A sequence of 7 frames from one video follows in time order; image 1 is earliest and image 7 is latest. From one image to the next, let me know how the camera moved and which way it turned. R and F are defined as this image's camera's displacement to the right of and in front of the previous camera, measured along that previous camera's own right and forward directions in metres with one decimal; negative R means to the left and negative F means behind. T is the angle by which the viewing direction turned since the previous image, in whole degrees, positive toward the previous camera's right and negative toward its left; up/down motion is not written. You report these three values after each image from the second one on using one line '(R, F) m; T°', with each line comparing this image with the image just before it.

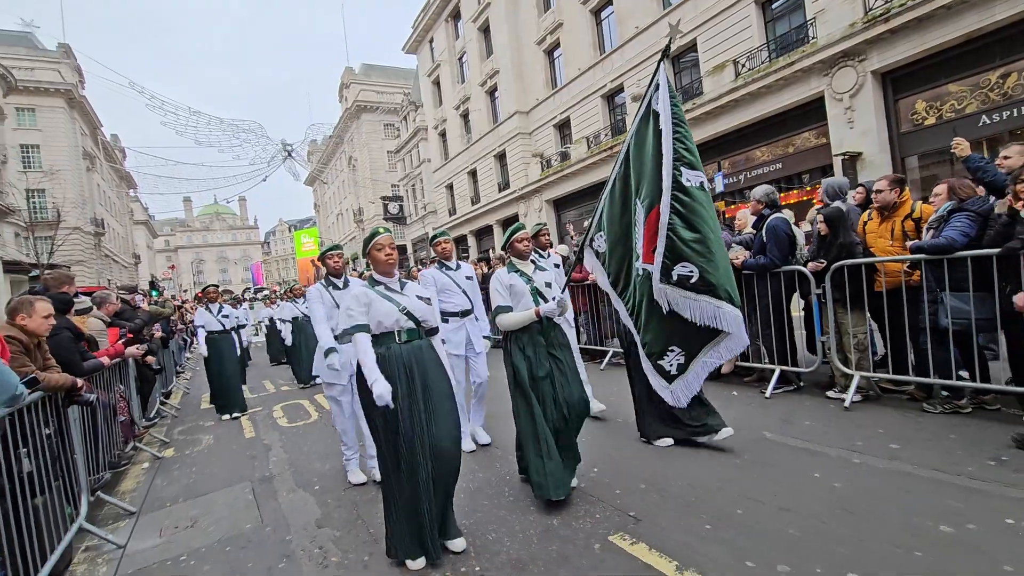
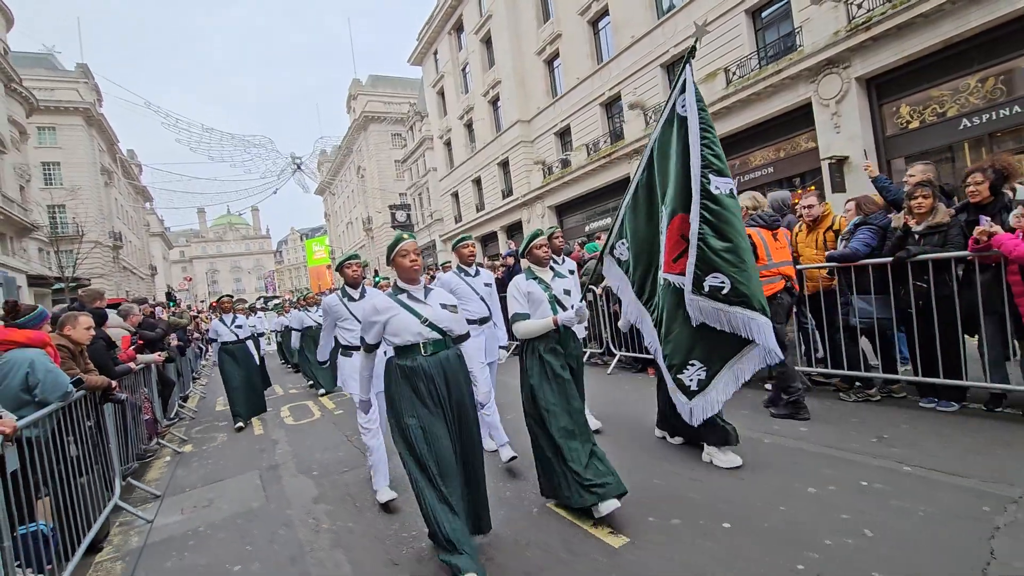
(+0.4, -0.7) m; -1°
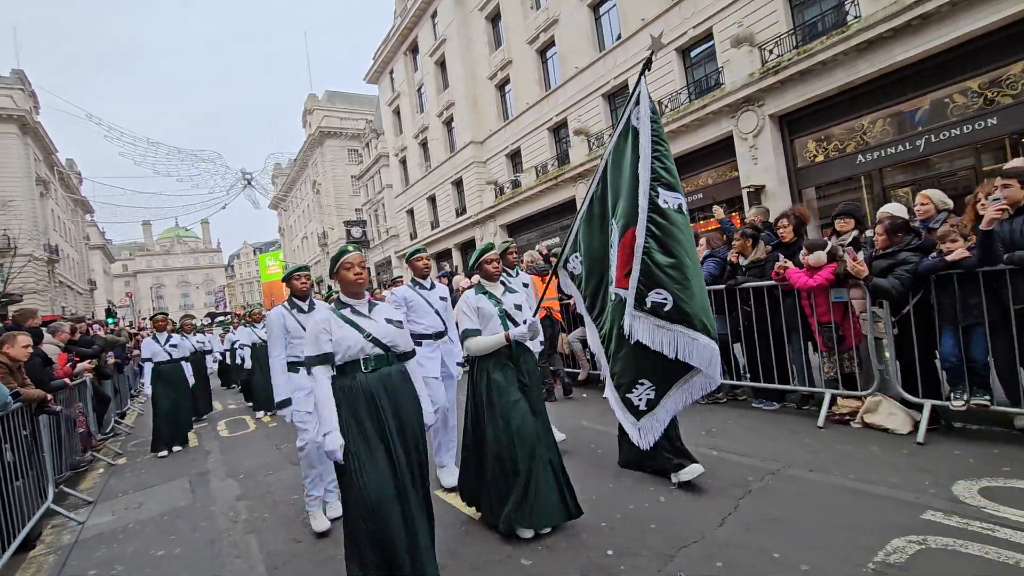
(+0.6, -0.8) m; +4°
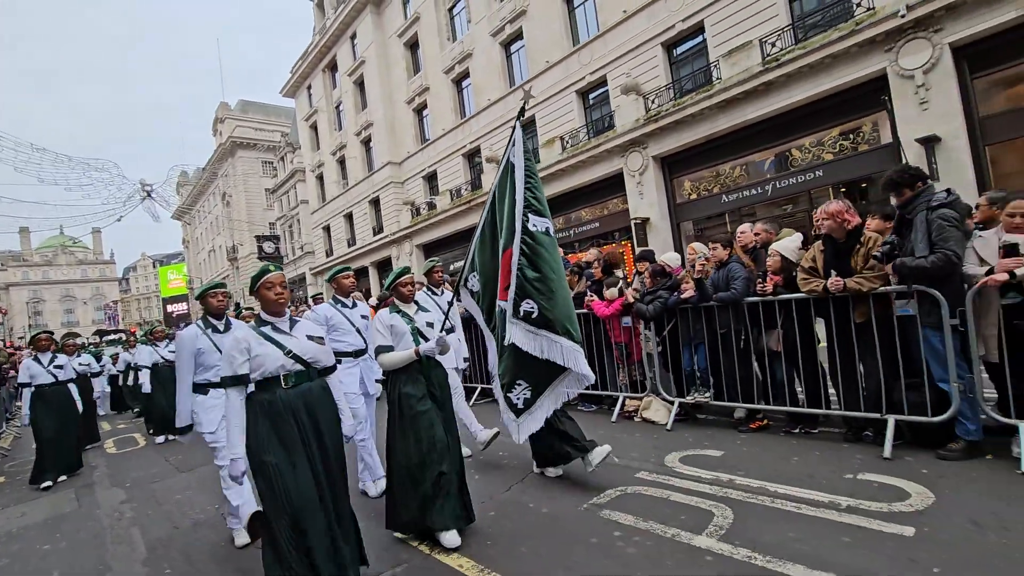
(+0.7, -1.2) m; +8°
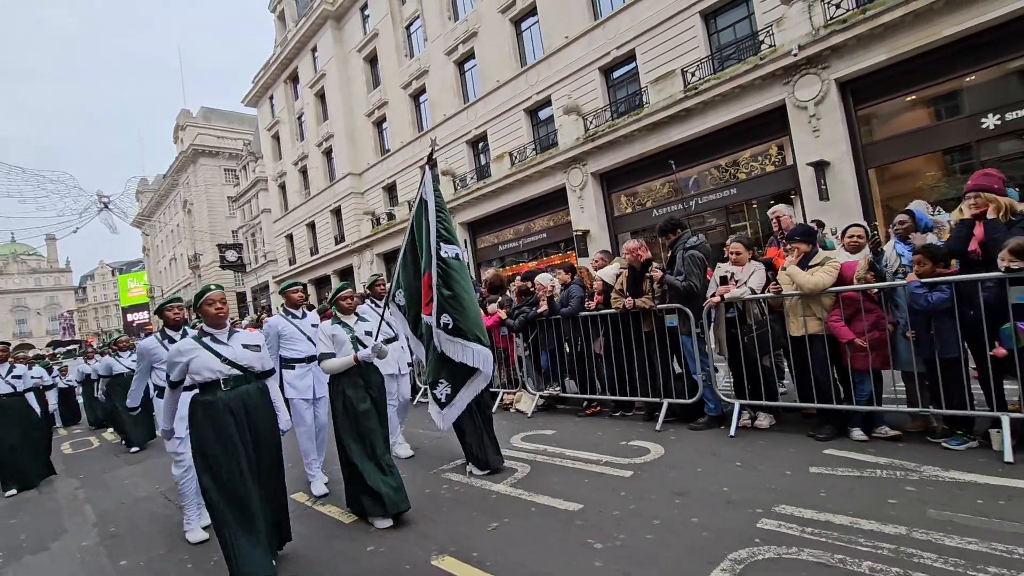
(+1.1, -1.4) m; +3°
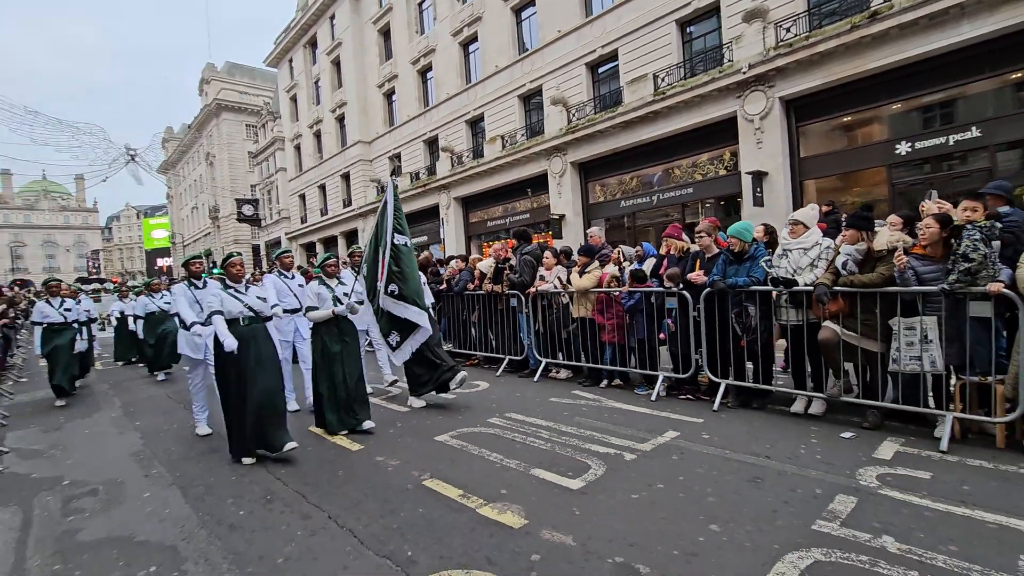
(+1.9, -2.4) m; -2°
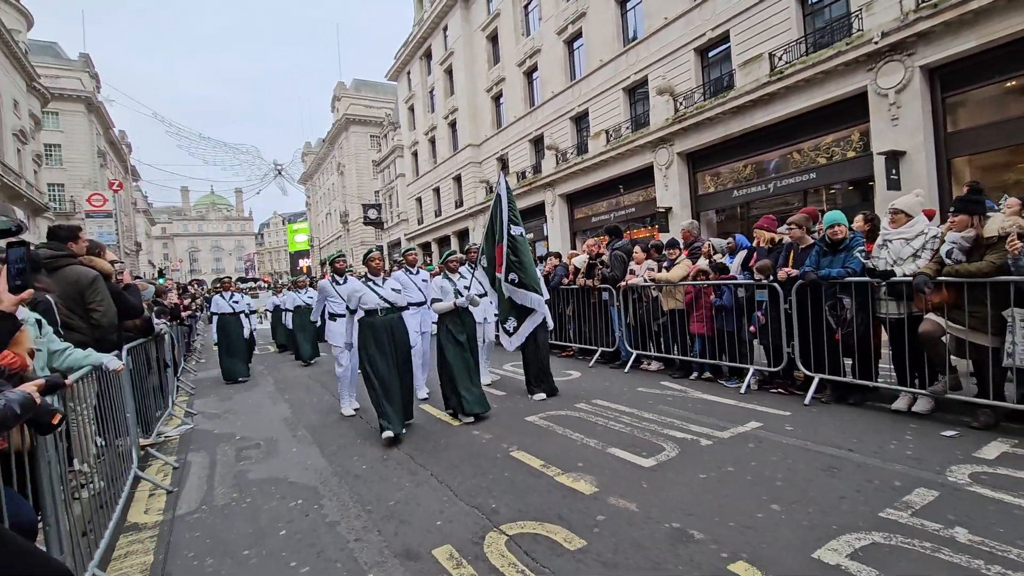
(+0.3, -0.4) m; -12°
